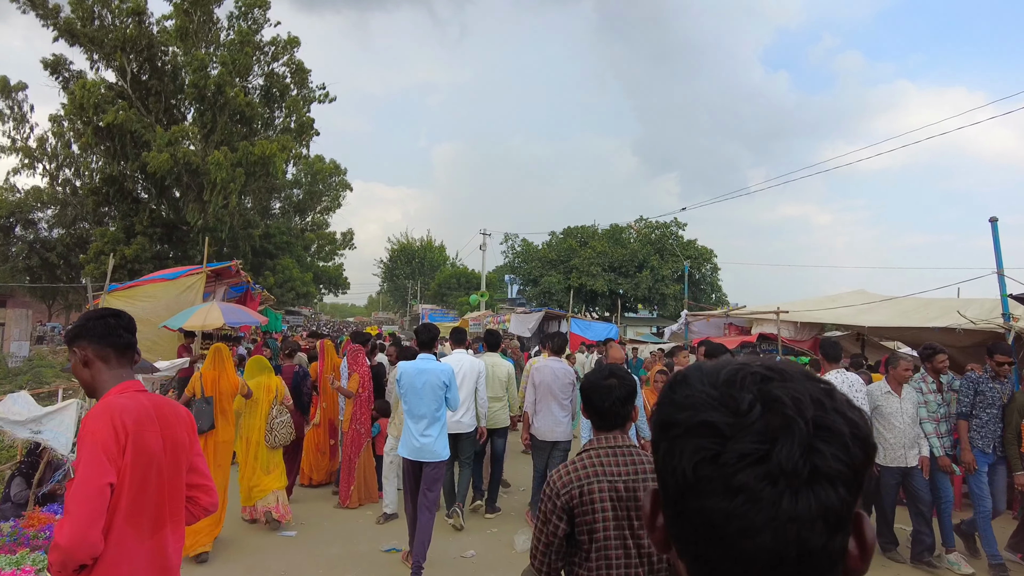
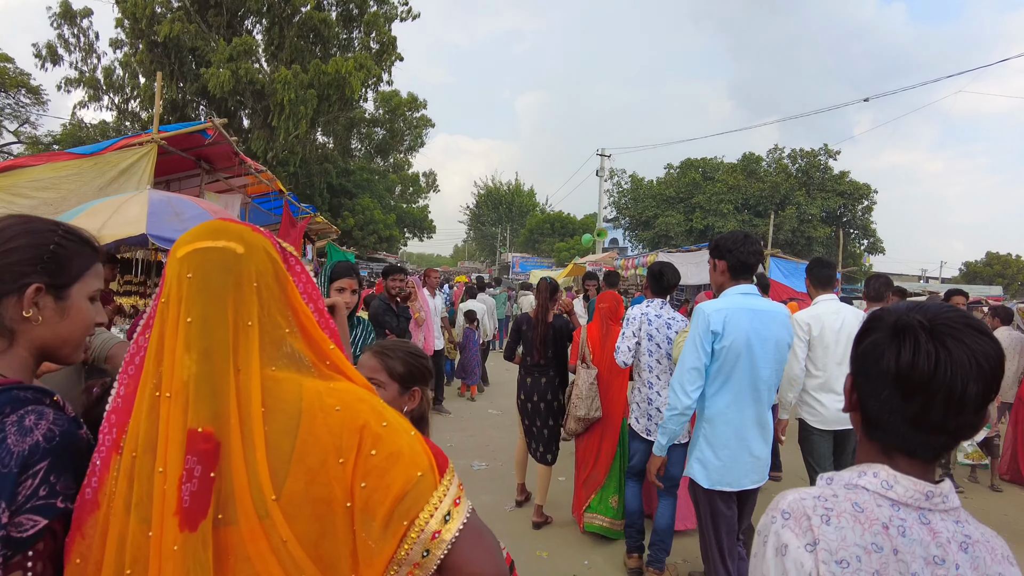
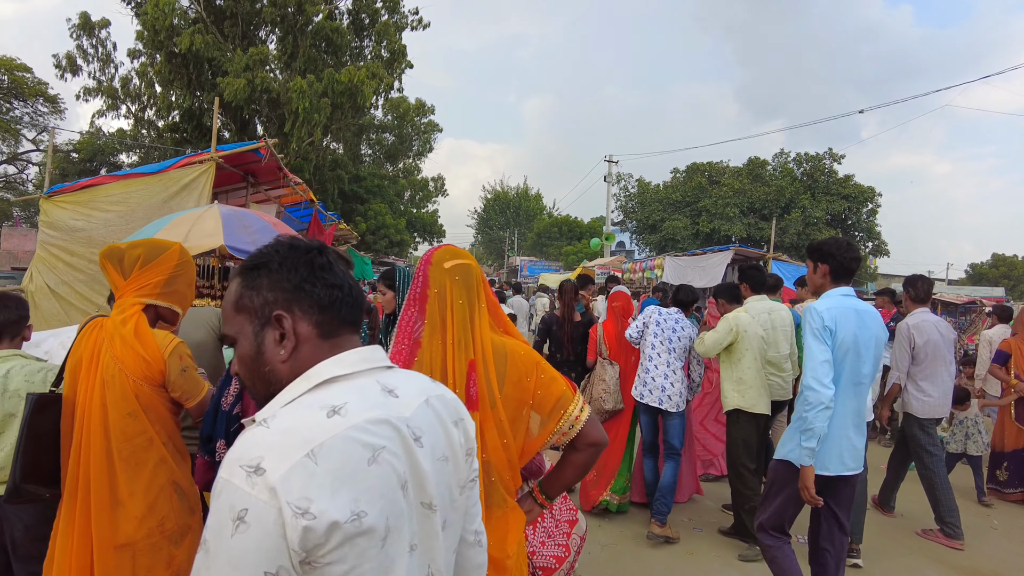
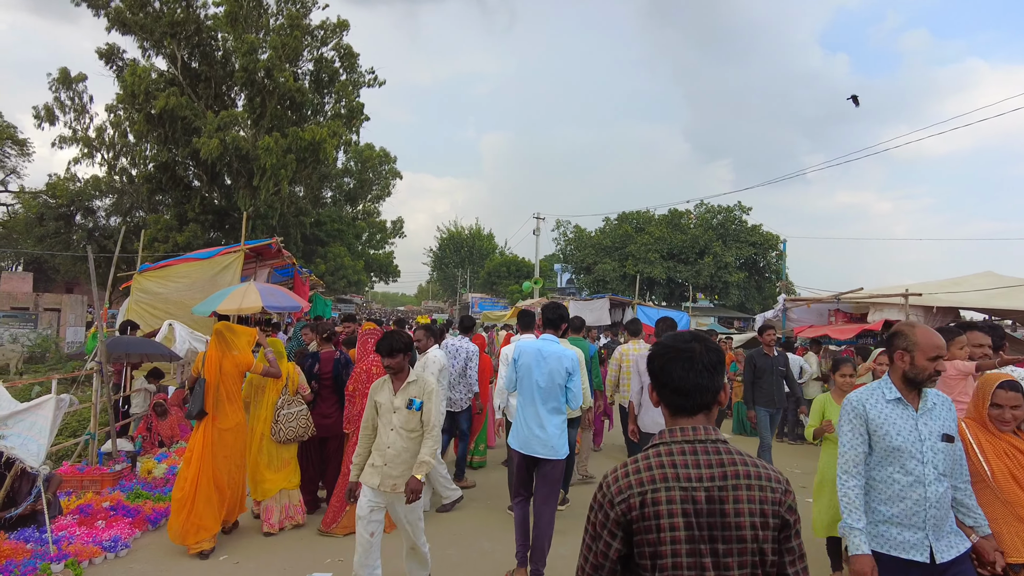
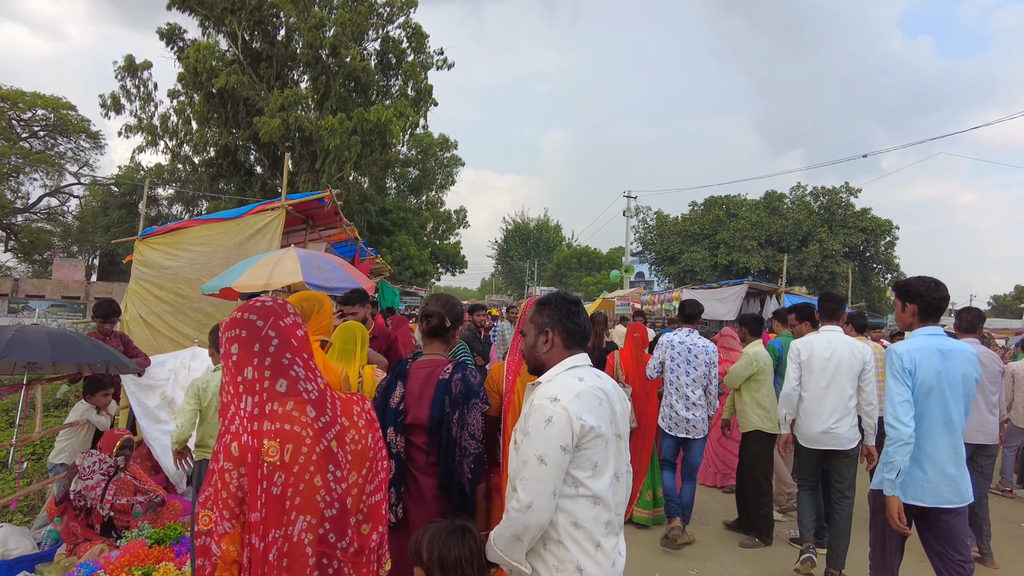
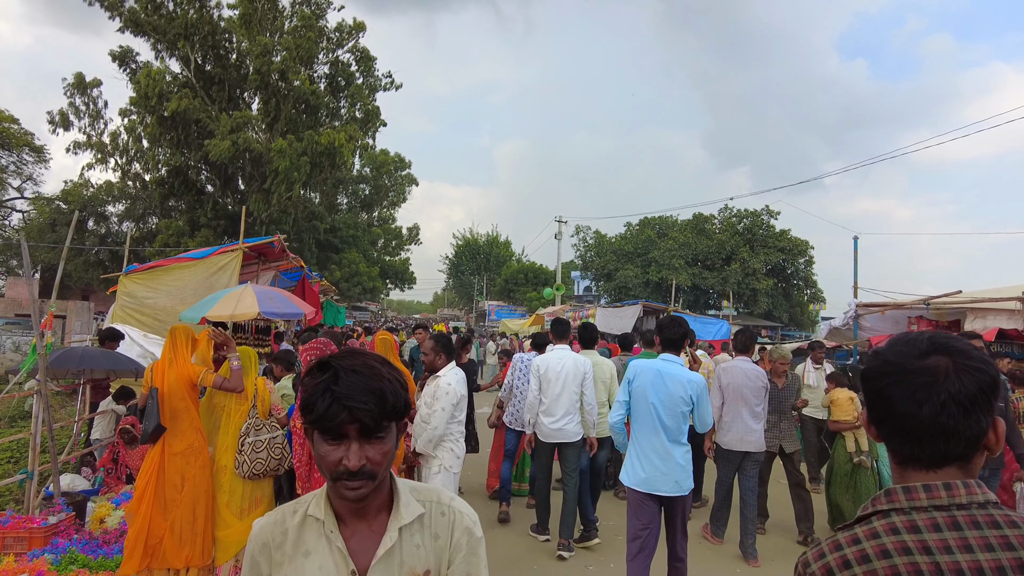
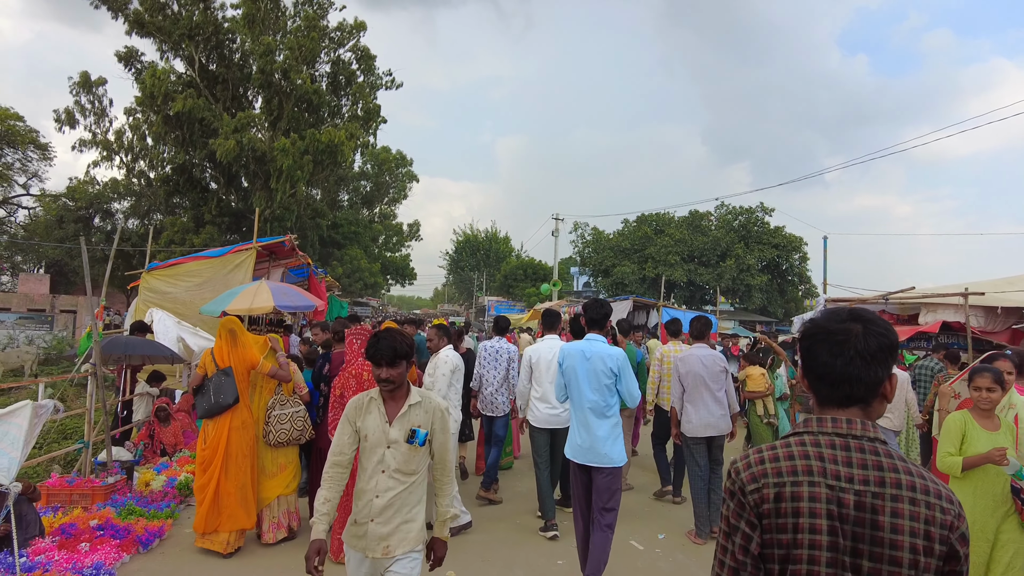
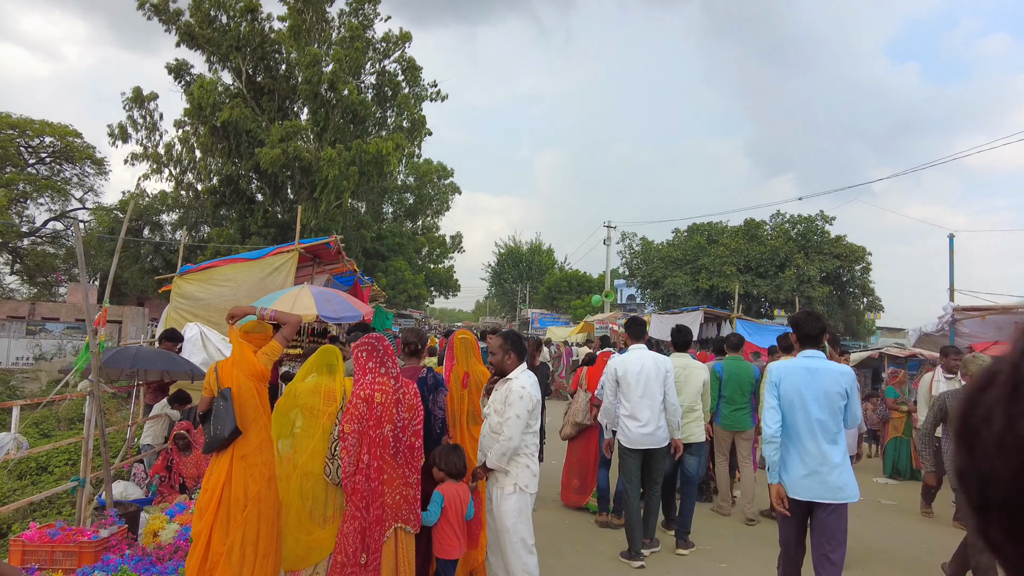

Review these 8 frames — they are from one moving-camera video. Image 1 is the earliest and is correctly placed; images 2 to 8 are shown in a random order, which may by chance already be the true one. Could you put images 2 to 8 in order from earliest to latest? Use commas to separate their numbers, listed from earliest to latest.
4, 7, 6, 8, 5, 3, 2
